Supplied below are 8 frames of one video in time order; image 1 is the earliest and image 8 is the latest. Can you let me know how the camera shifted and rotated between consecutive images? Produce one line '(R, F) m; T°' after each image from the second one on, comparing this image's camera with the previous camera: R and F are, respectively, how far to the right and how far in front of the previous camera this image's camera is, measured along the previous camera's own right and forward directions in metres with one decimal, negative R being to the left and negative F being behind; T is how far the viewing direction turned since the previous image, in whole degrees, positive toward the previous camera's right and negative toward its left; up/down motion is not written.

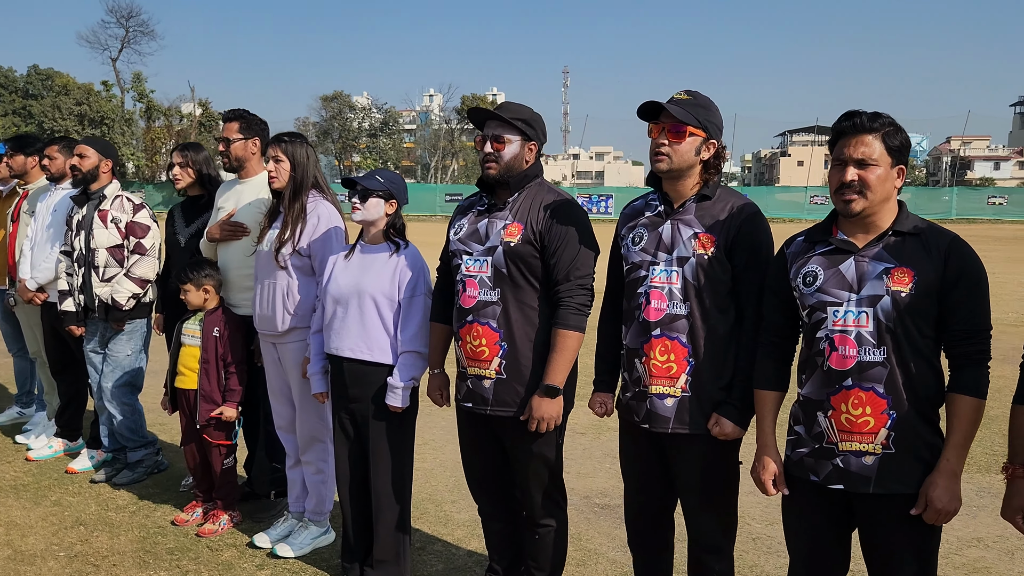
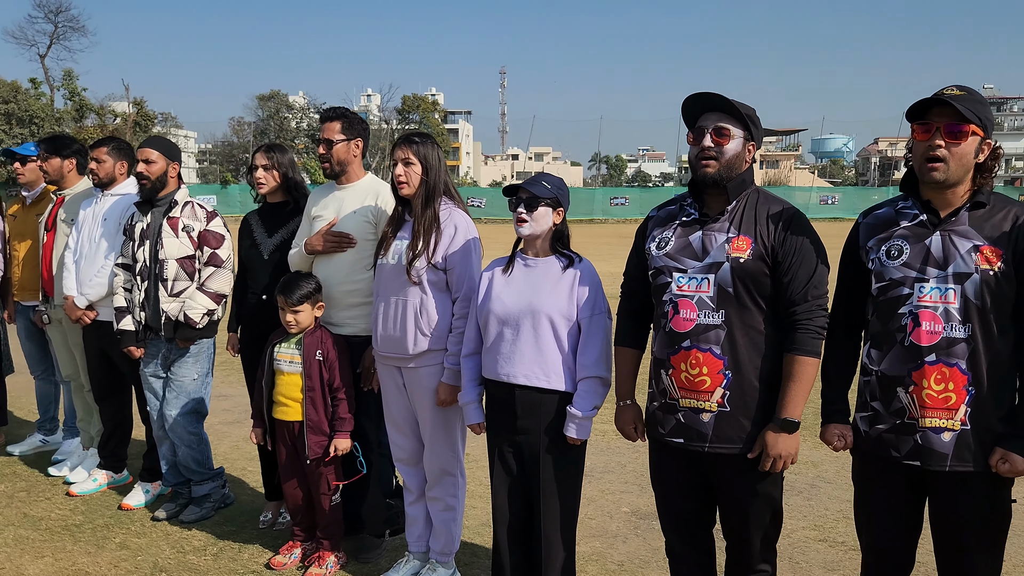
(-0.8, +0.3) m; +4°
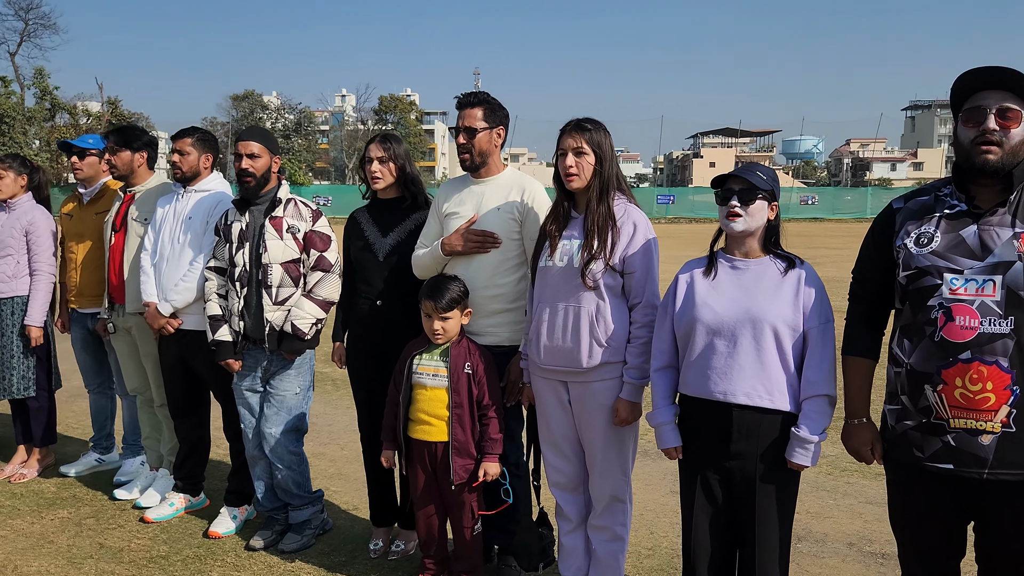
(-0.7, +0.4) m; +2°
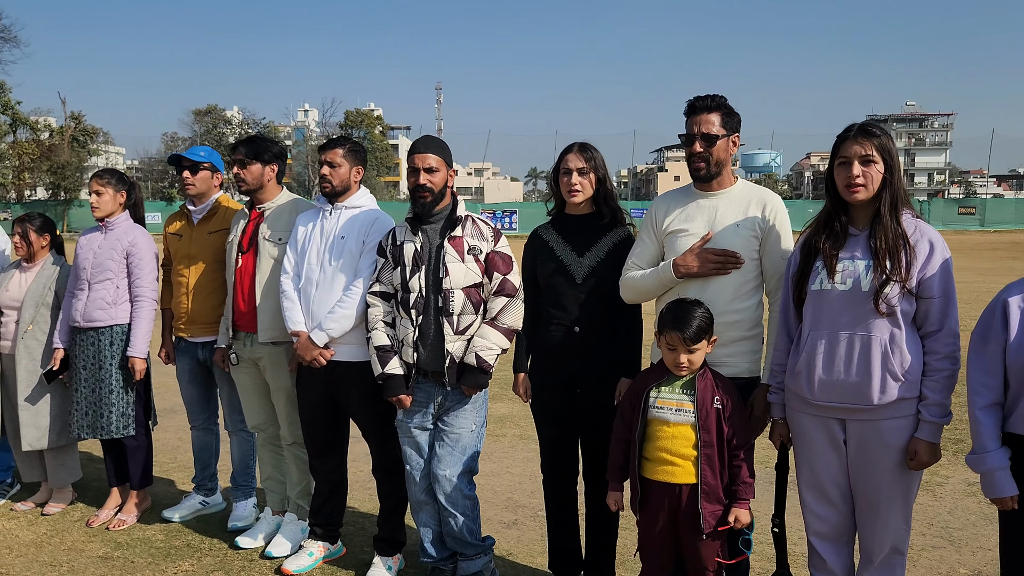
(-0.9, +0.4) m; +2°
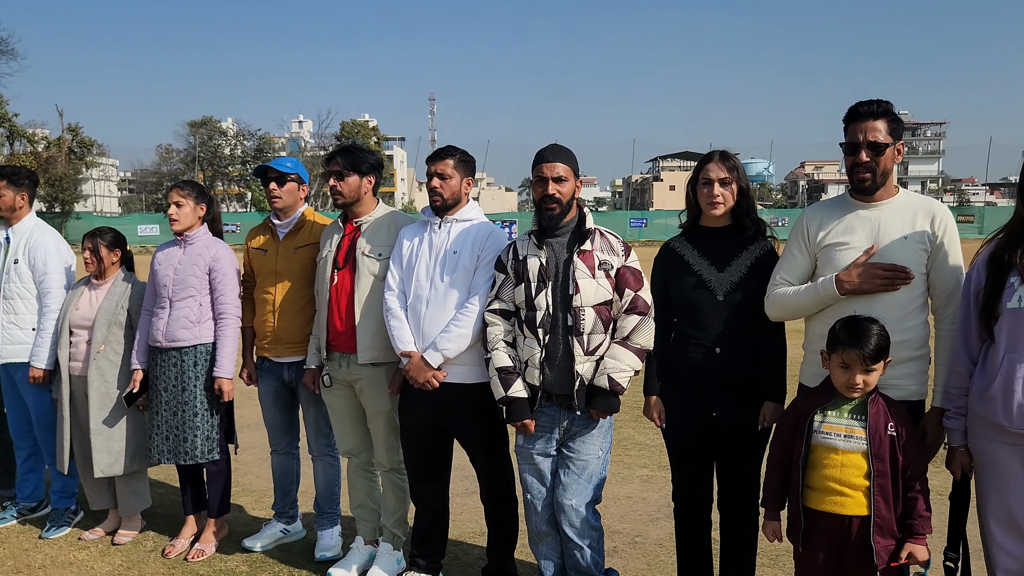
(-0.5, +0.2) m; 0°
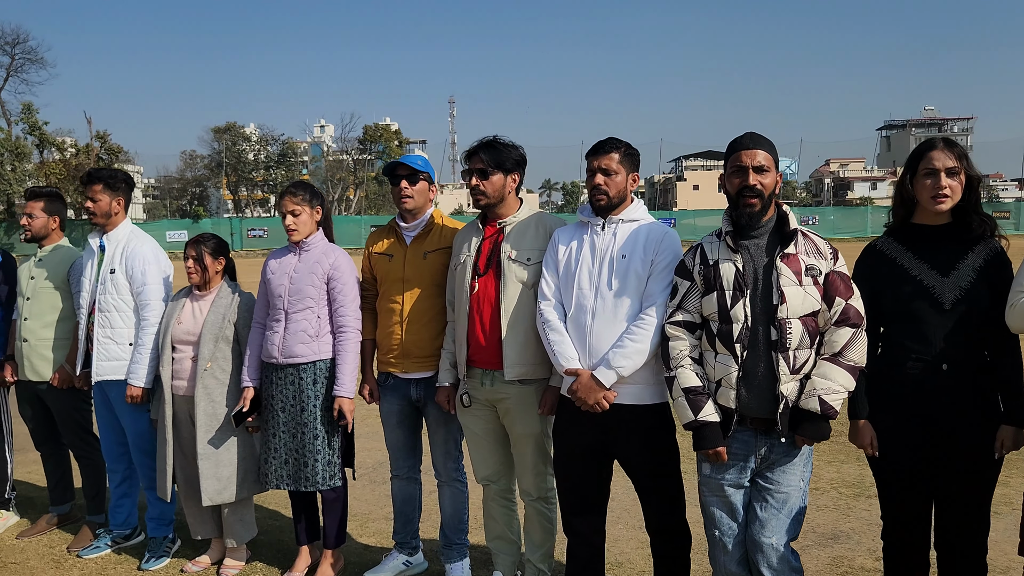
(-0.5, +0.4) m; -1°
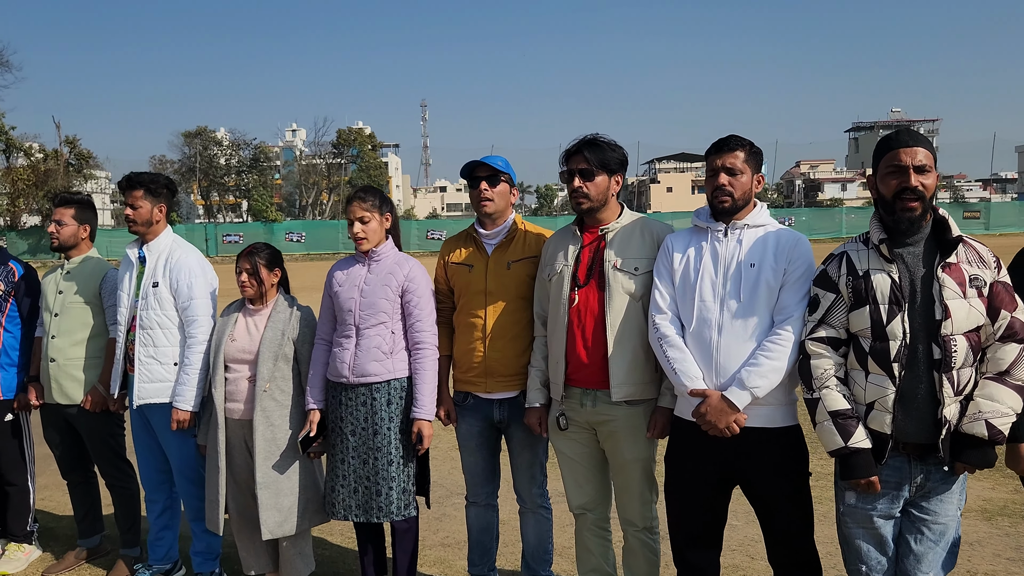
(-0.5, +0.3) m; +2°
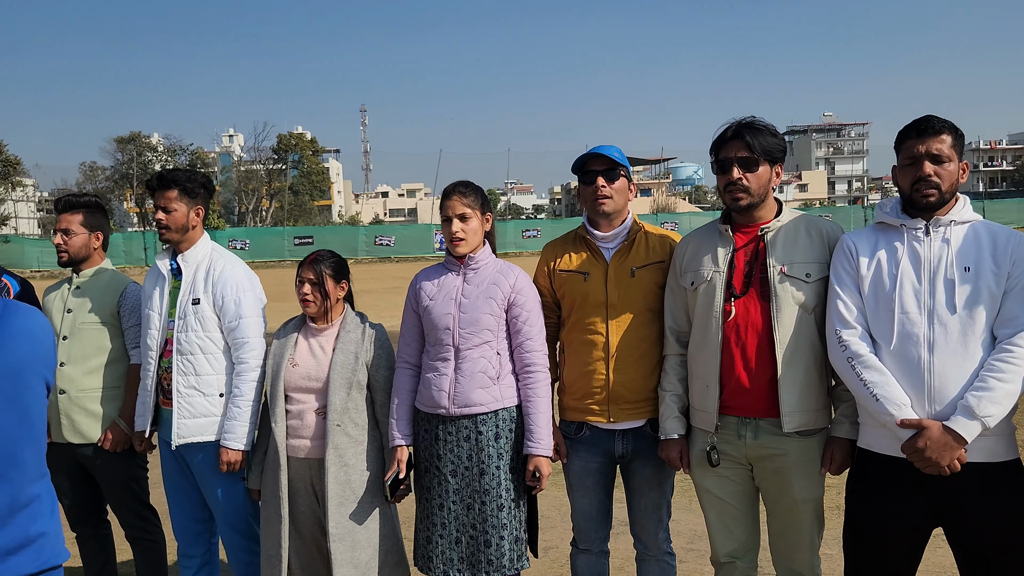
(-0.6, +0.5) m; +4°
